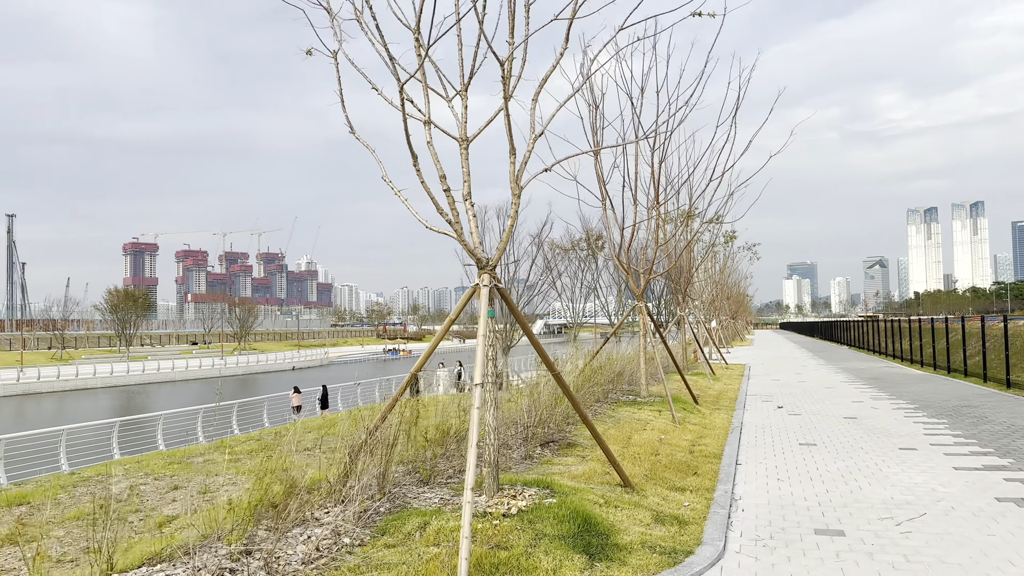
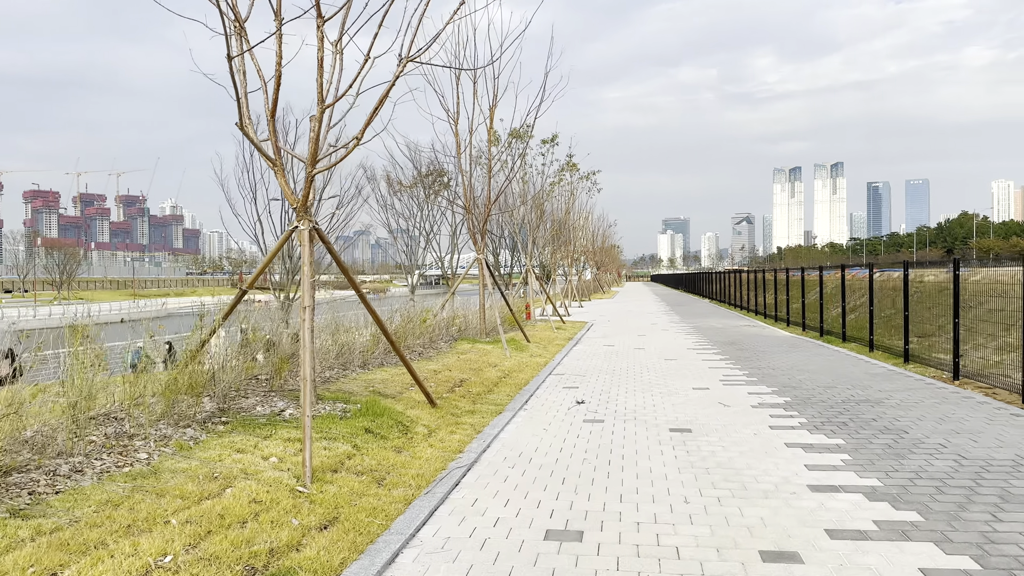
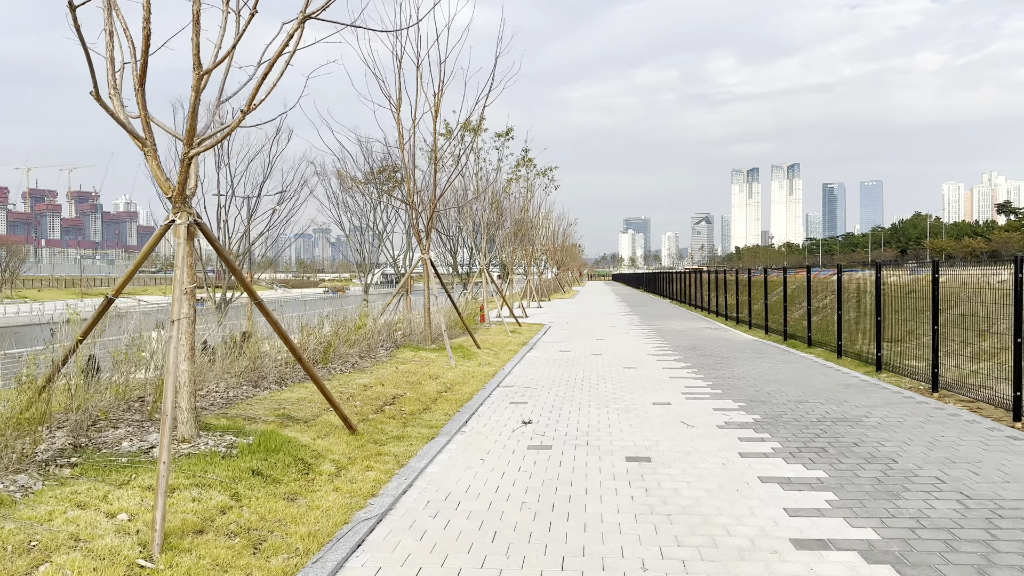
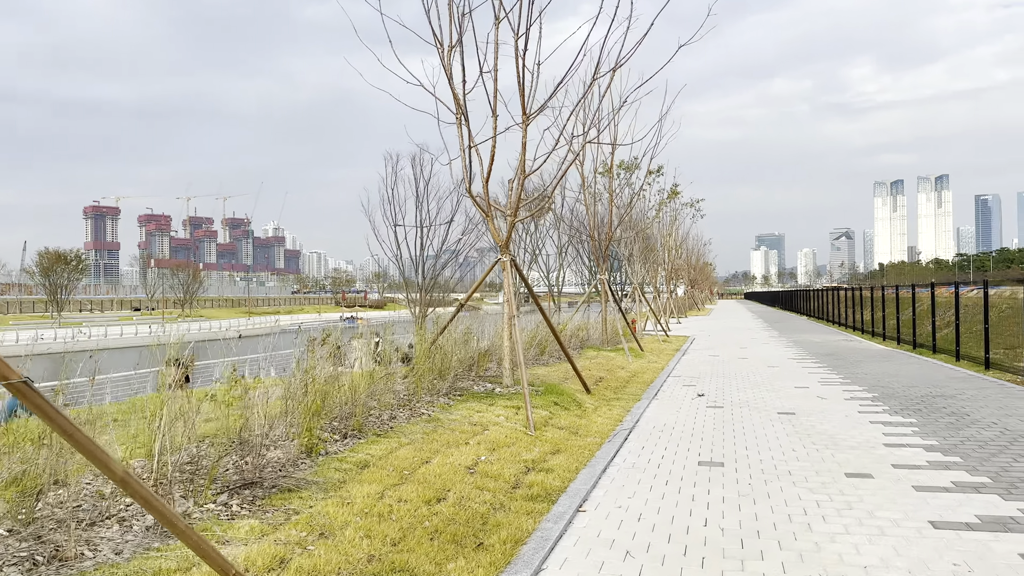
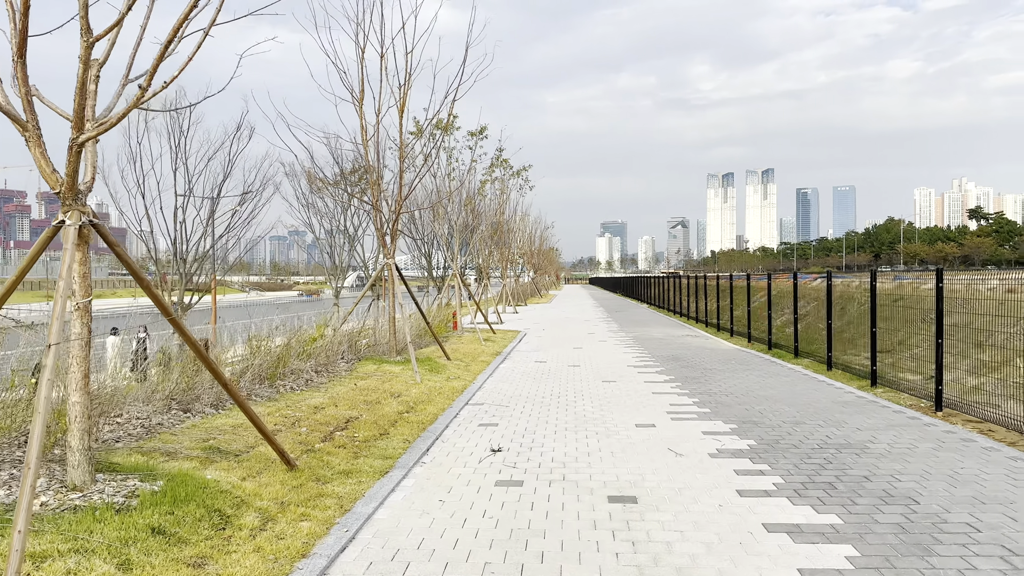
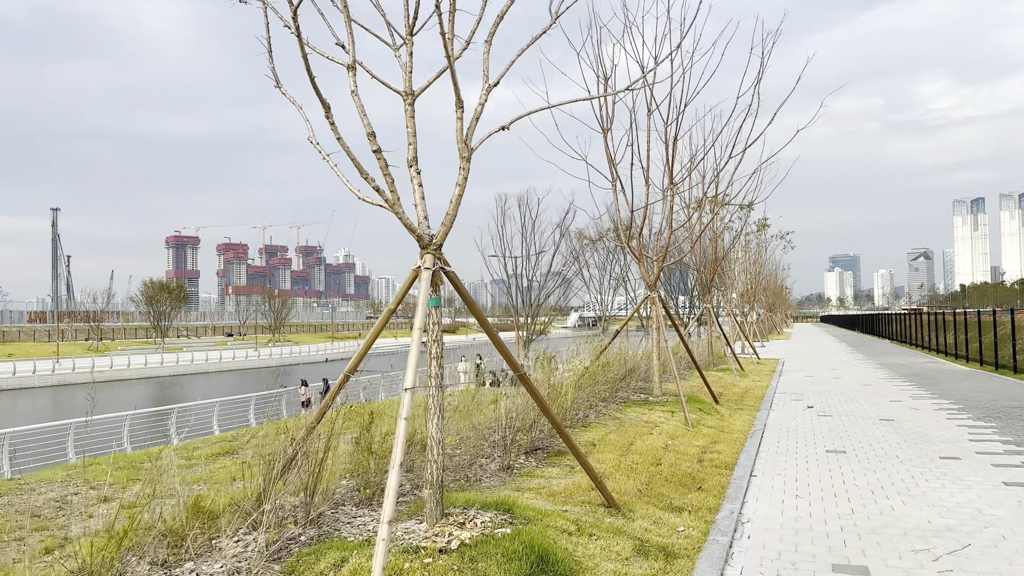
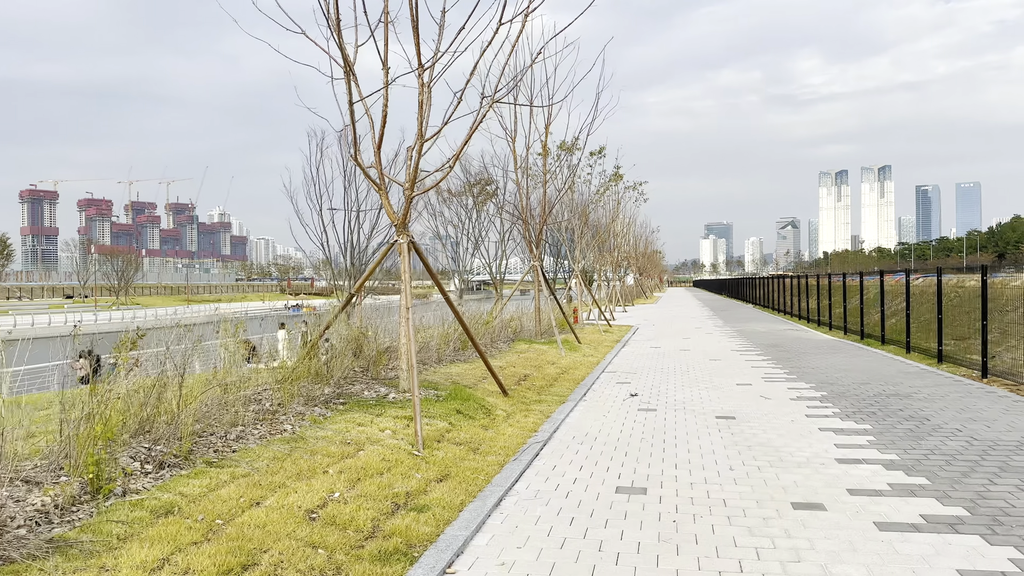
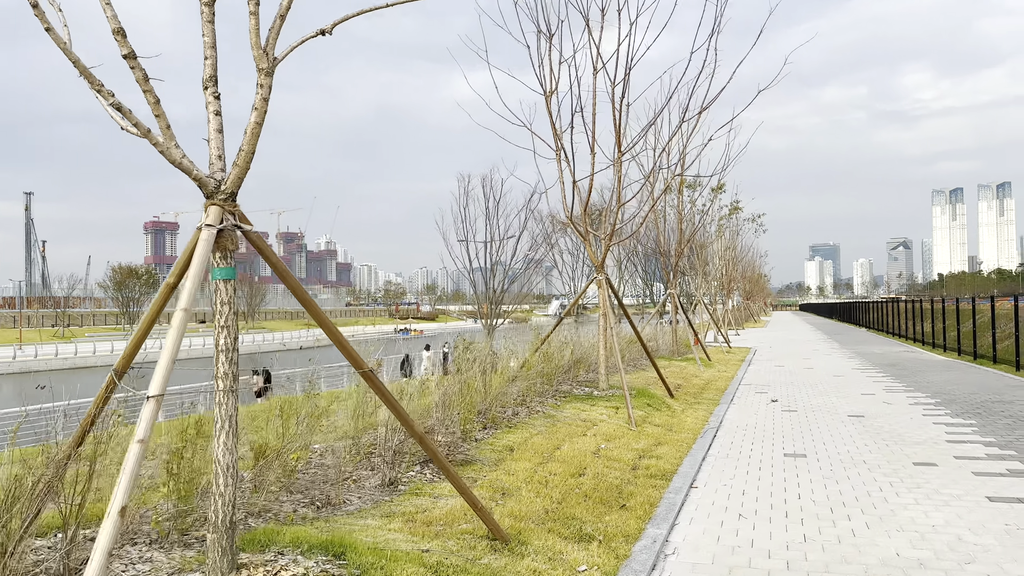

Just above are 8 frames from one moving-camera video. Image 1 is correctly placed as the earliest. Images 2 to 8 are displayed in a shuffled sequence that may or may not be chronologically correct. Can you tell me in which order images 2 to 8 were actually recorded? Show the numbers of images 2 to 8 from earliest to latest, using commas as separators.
6, 8, 4, 7, 2, 3, 5
